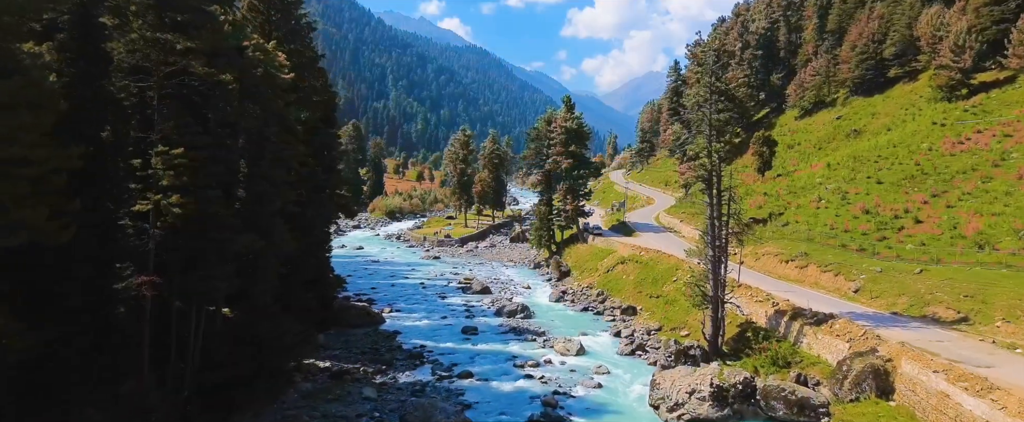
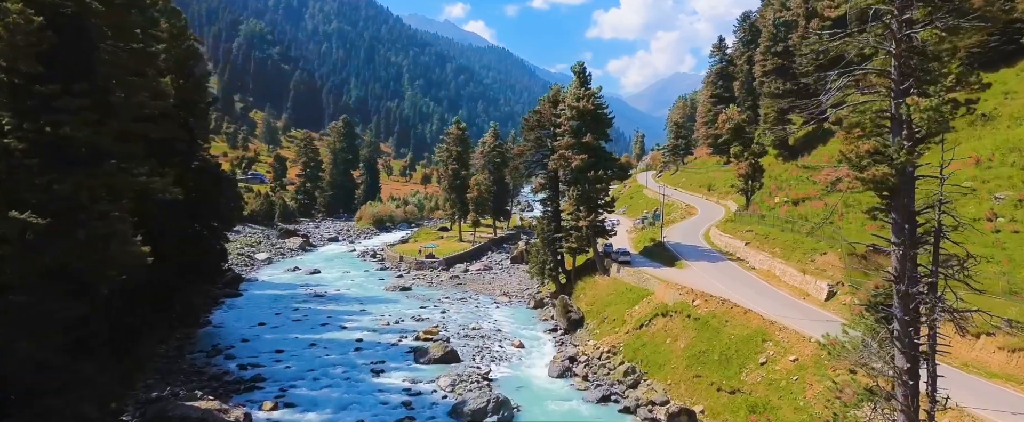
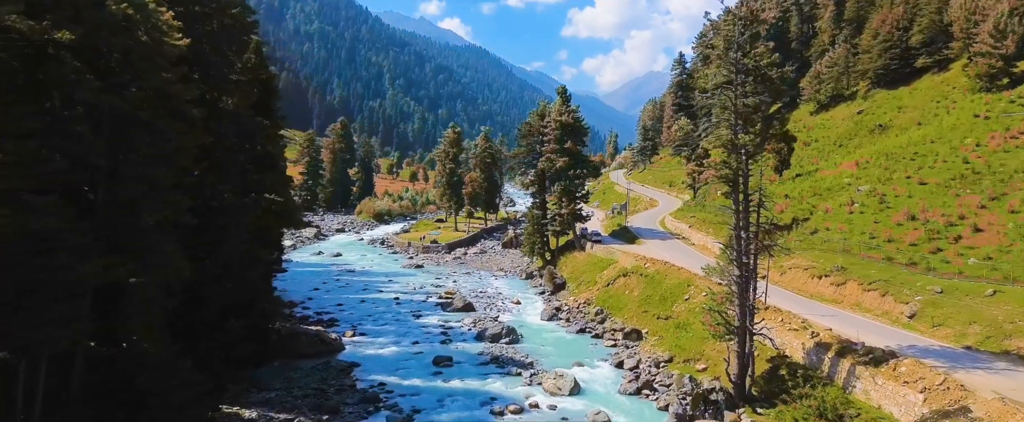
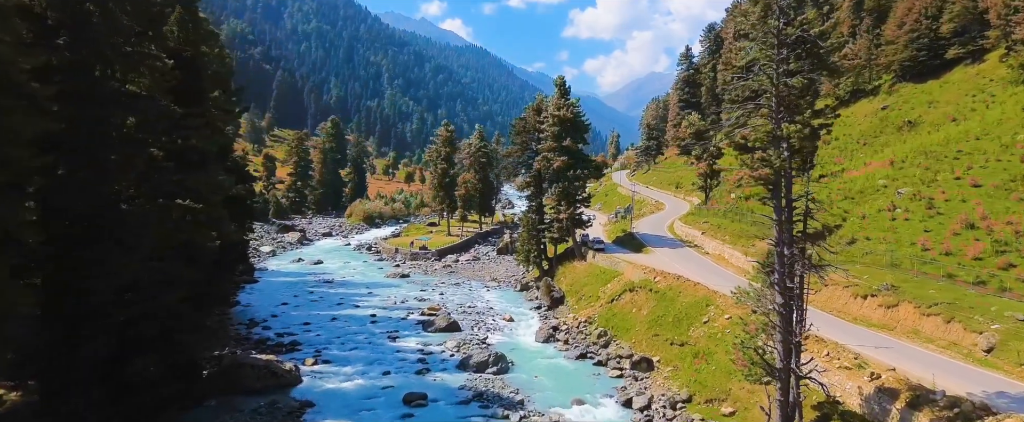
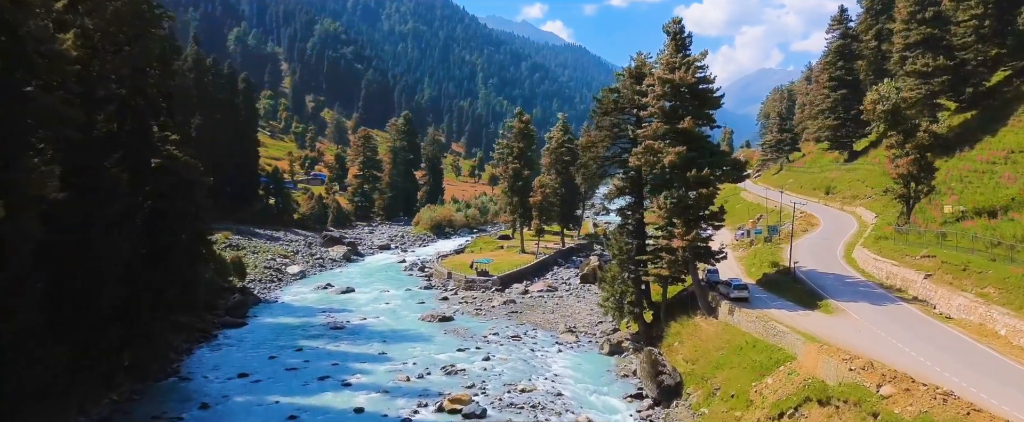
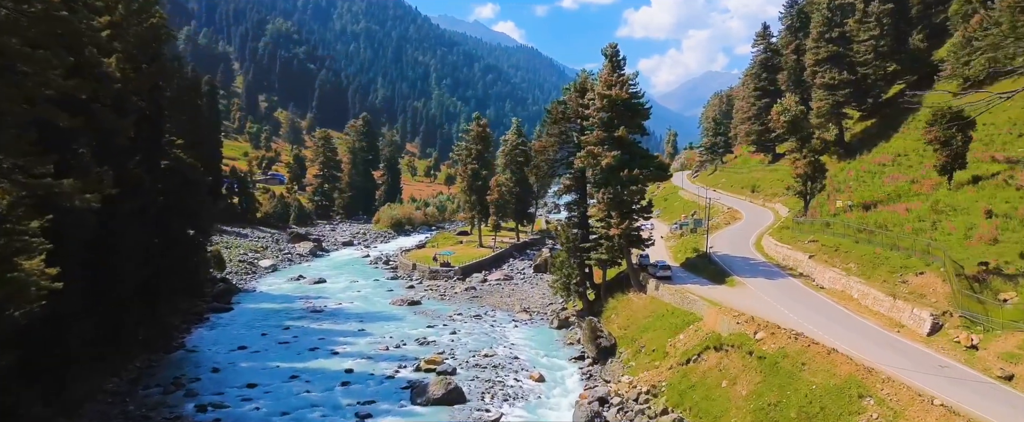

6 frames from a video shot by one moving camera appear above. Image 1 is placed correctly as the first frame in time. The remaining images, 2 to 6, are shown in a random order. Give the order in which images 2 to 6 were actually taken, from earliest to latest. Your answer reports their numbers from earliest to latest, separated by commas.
3, 4, 2, 6, 5
